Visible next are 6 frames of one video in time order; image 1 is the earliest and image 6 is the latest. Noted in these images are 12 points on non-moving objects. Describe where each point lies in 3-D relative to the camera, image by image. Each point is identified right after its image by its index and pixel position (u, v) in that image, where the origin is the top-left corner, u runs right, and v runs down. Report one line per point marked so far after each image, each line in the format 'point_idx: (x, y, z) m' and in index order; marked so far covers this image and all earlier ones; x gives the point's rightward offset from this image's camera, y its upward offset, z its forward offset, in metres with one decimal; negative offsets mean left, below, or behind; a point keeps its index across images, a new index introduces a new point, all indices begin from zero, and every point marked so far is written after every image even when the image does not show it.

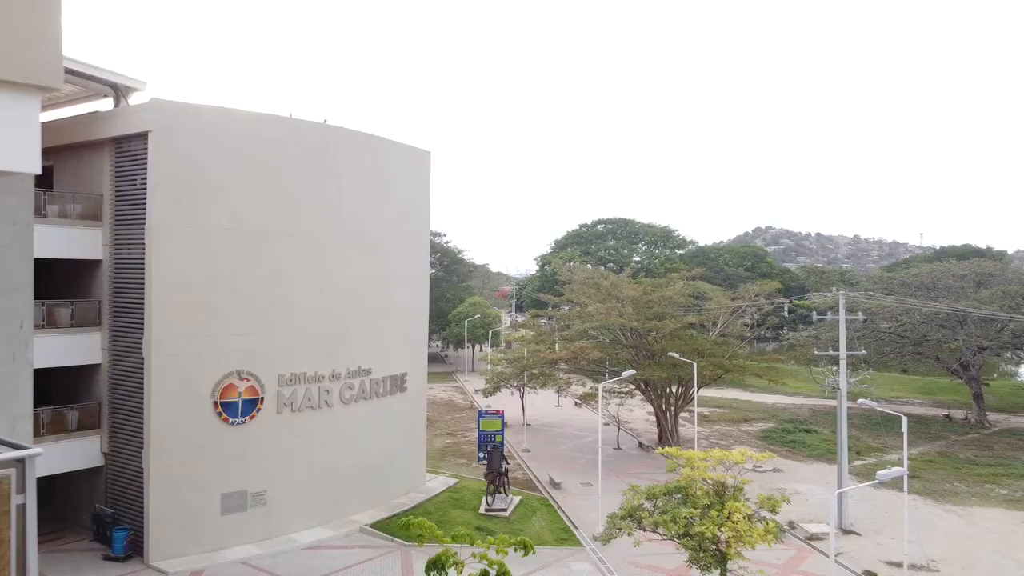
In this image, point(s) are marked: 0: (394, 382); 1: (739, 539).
0: (-2.4, -1.9, +17.5) m
1: (+2.9, -3.2, +11.1) m
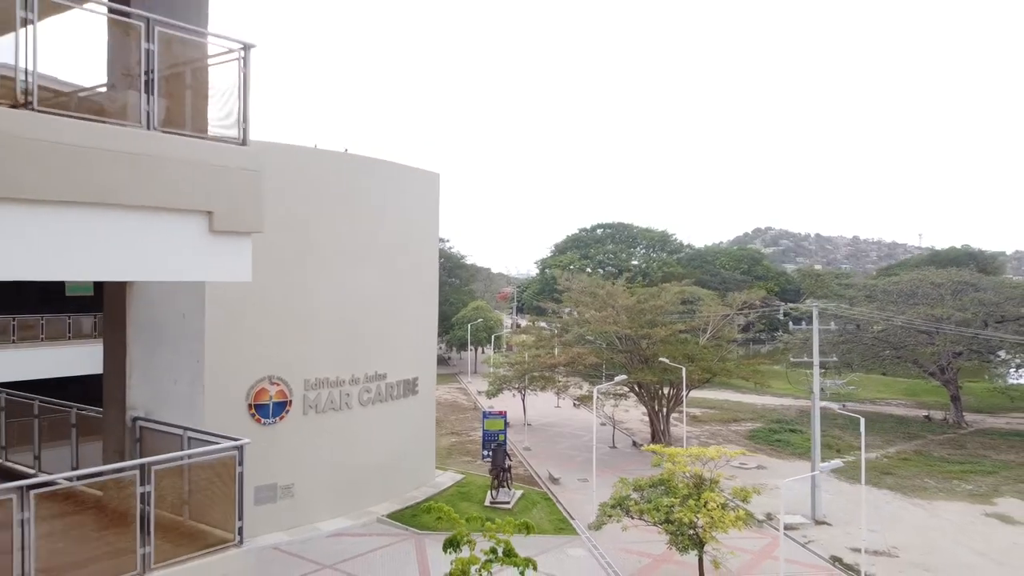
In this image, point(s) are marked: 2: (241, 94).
0: (-2.3, -2.1, +19.2) m
1: (+3.0, -3.4, +12.8) m
2: (-1.3, +0.9, +4.3) m
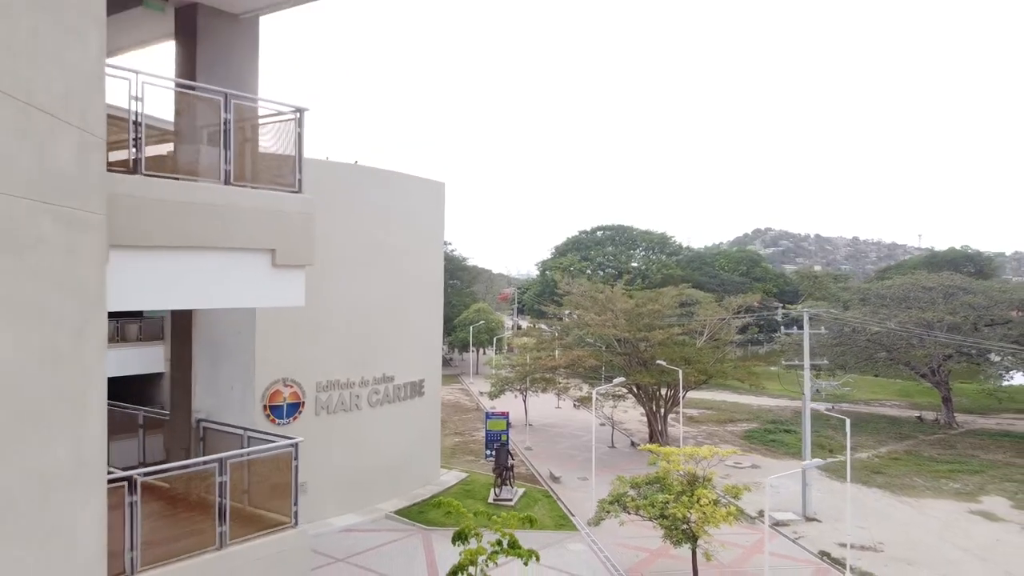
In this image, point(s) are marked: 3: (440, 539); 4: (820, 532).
0: (-2.3, -2.3, +20.0) m
1: (+3.0, -3.6, +13.6) m
2: (-1.2, +0.8, +5.1) m
3: (-1.4, -4.8, +16.7) m
4: (+6.3, -5.0, +18.0) m
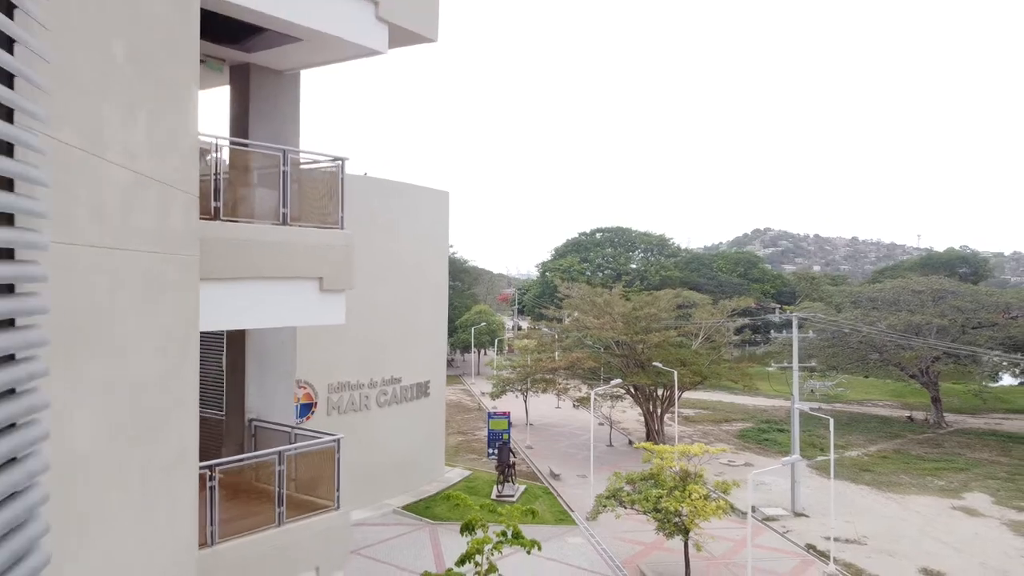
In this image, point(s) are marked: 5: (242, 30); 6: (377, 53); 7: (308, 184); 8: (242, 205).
0: (-2.2, -2.4, +20.9) m
1: (+3.1, -3.7, +14.5) m
2: (-1.2, +0.7, +6.0) m
3: (-1.3, -4.9, +17.6) m
4: (+6.4, -5.1, +18.9) m
5: (-1.8, +1.7, +5.8) m
6: (-0.9, +1.6, +6.1) m
7: (-1.4, +0.7, +5.8) m
8: (-1.6, +0.5, +5.3) m
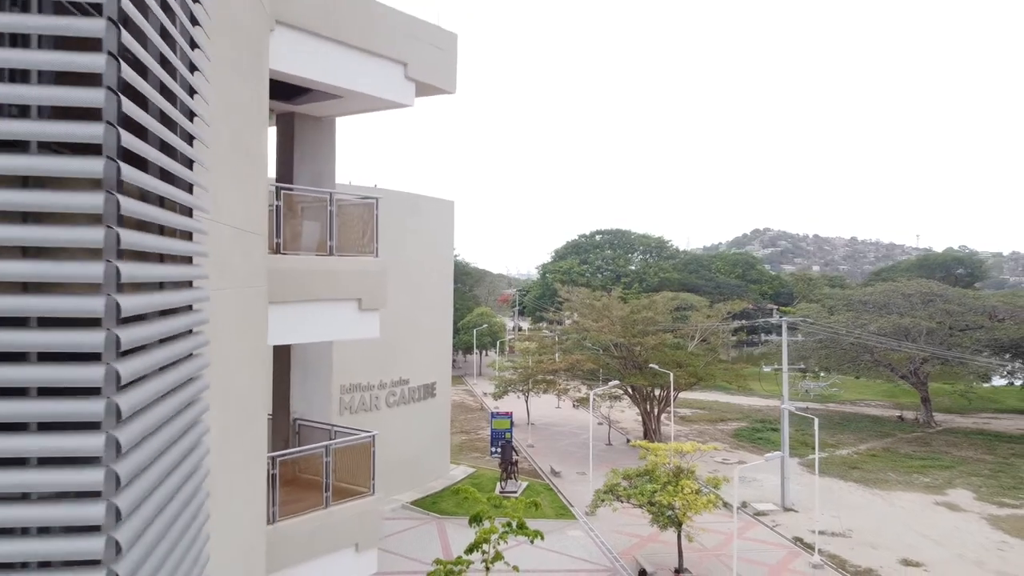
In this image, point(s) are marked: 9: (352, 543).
0: (-2.1, -2.5, +21.9) m
1: (+3.1, -3.9, +15.5) m
2: (-1.1, +0.5, +7.0) m
3: (-1.3, -5.1, +18.6) m
4: (+6.4, -5.3, +19.9) m
5: (-1.7, +1.5, +6.8) m
6: (-0.9, +1.5, +7.1) m
7: (-1.3, +0.5, +6.8) m
8: (-1.6, +0.4, +6.4) m
9: (-1.2, -2.0, +6.7) m
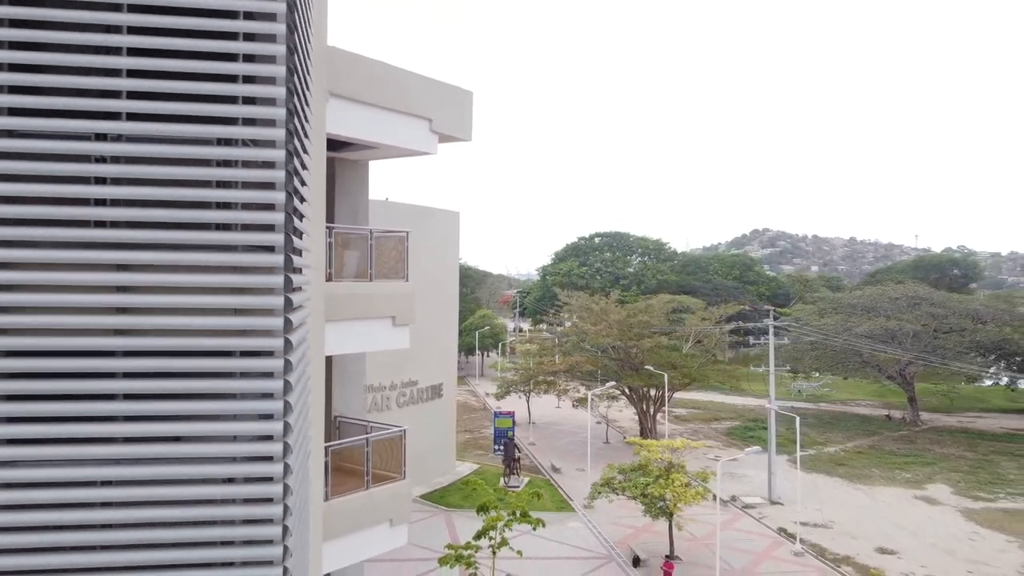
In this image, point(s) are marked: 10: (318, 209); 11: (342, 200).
0: (-2.1, -2.7, +23.3) m
1: (+3.2, -4.0, +16.8) m
2: (-1.0, +0.3, +8.4) m
3: (-1.2, -5.2, +20.0) m
4: (+6.5, -5.4, +21.2) m
5: (-1.7, +1.4, +8.1) m
6: (-0.8, +1.3, +8.4) m
7: (-1.2, +0.4, +8.2) m
8: (-1.5, +0.2, +7.7) m
9: (-1.2, -2.1, +8.1) m
10: (-1.3, +0.5, +6.0) m
11: (-1.7, +0.9, +8.7) m
